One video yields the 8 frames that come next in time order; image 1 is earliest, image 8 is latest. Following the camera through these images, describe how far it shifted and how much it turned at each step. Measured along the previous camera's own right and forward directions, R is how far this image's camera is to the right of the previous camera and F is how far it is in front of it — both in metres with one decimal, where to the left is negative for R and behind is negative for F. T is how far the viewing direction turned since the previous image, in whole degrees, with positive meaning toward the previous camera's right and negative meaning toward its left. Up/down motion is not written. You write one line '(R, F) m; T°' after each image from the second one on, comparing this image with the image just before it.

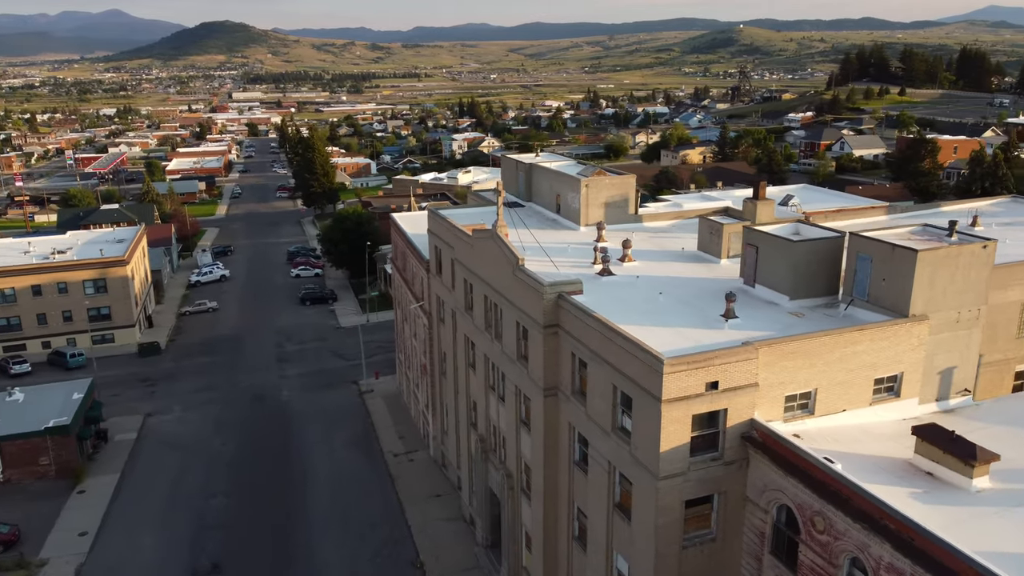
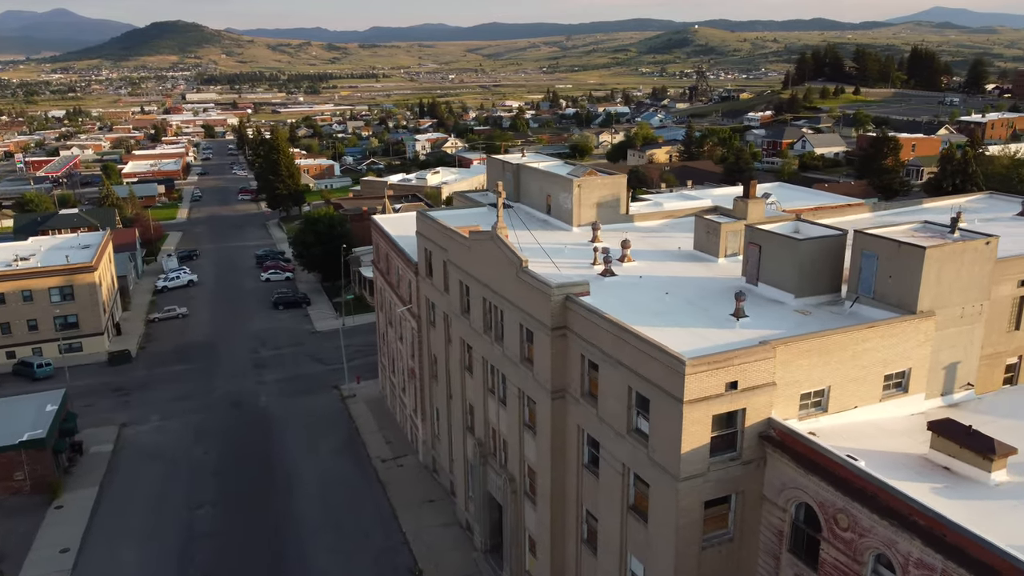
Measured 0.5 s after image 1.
(-1.3, +0.3) m; +3°
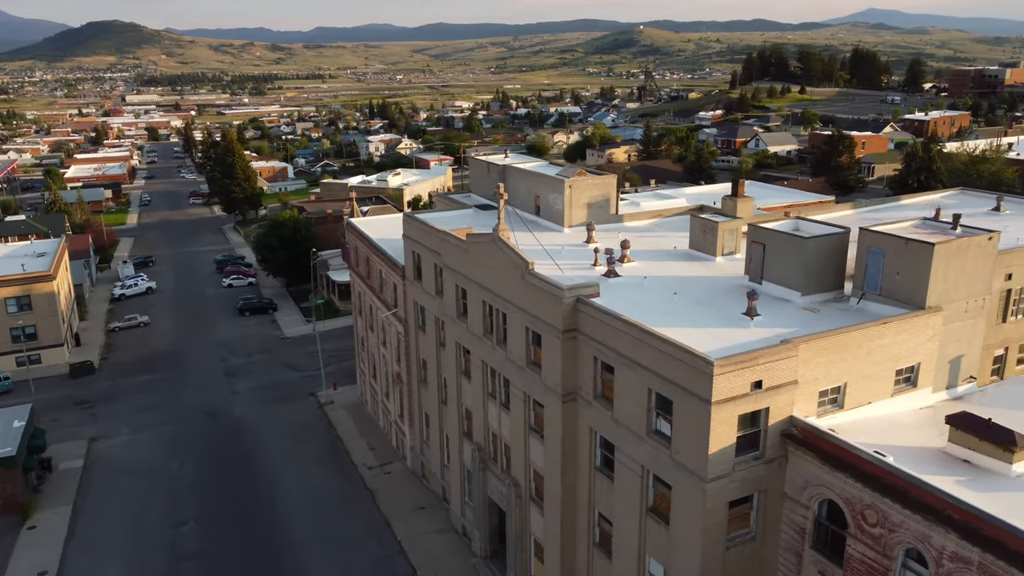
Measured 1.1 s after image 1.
(-1.7, +0.4) m; +3°
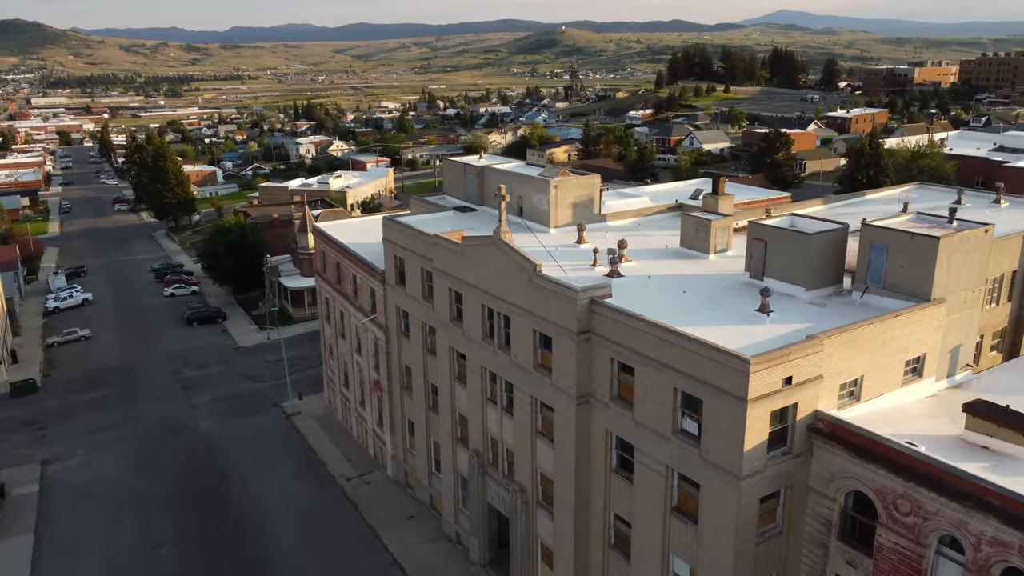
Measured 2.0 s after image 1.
(-2.4, +0.5) m; +5°
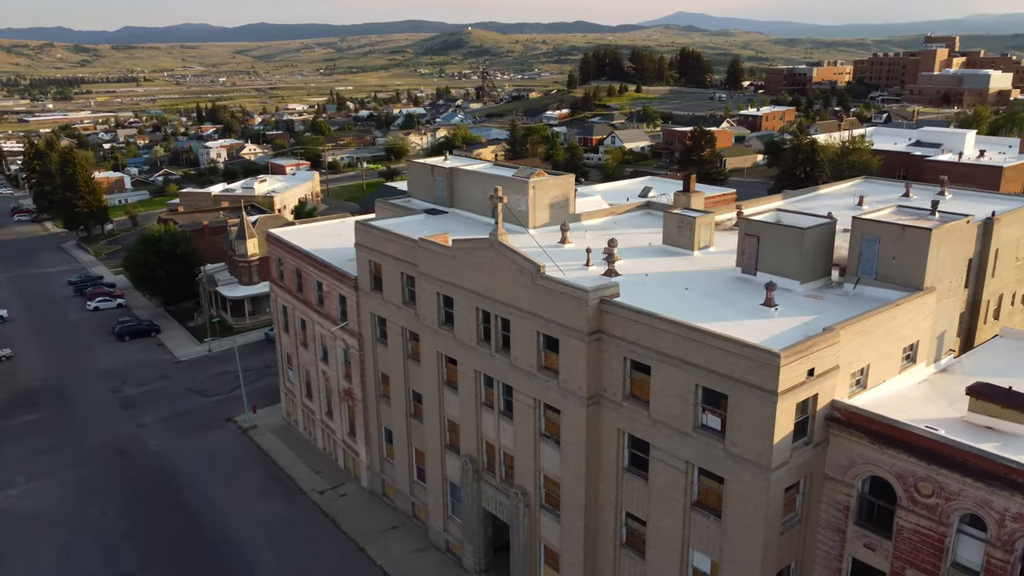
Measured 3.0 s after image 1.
(-2.7, +0.4) m; +6°
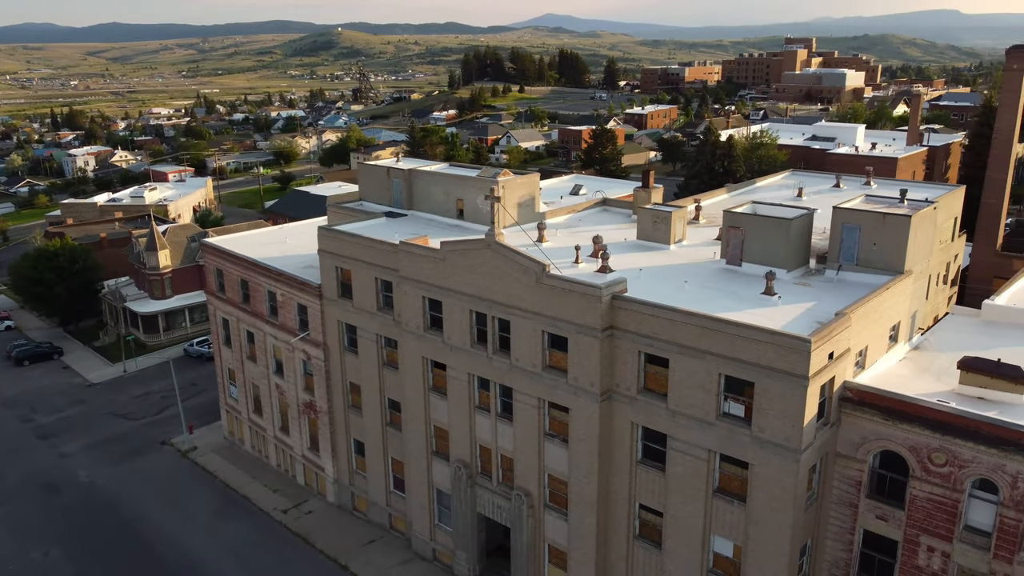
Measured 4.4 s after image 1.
(-3.7, +0.5) m; +8°
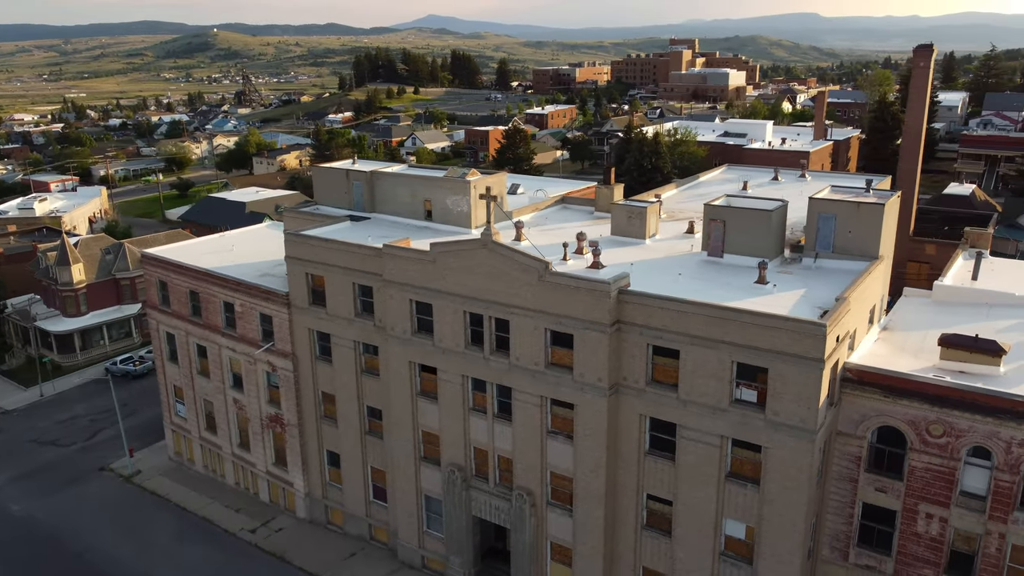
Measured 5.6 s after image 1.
(-3.3, +0.3) m; +8°
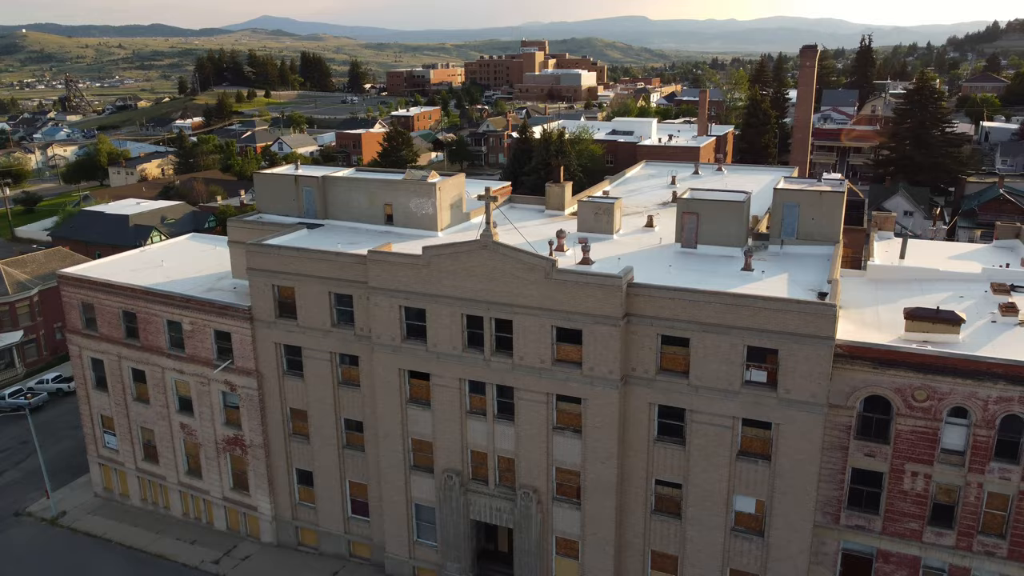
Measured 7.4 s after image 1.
(-4.6, +0.4) m; +10°
